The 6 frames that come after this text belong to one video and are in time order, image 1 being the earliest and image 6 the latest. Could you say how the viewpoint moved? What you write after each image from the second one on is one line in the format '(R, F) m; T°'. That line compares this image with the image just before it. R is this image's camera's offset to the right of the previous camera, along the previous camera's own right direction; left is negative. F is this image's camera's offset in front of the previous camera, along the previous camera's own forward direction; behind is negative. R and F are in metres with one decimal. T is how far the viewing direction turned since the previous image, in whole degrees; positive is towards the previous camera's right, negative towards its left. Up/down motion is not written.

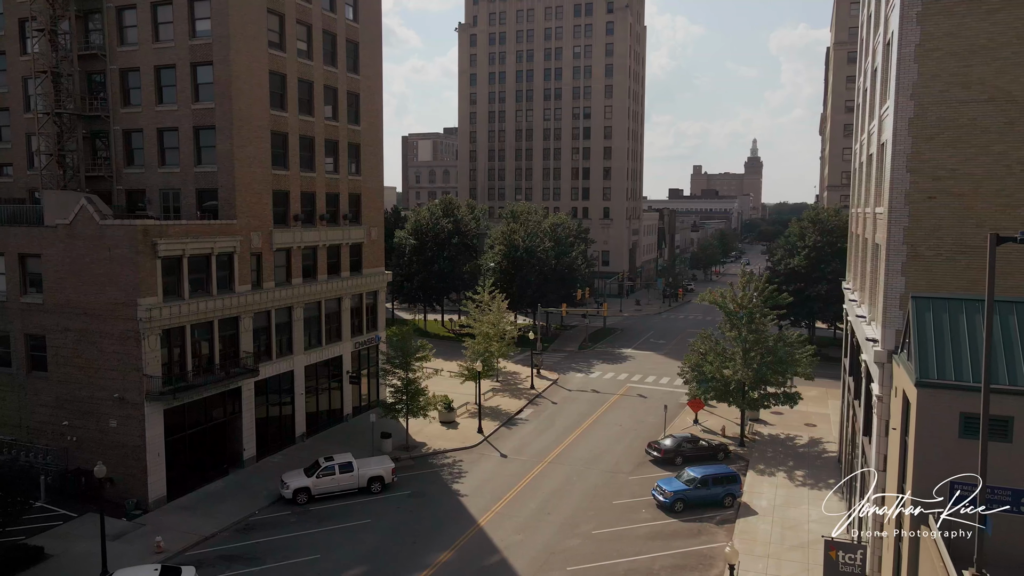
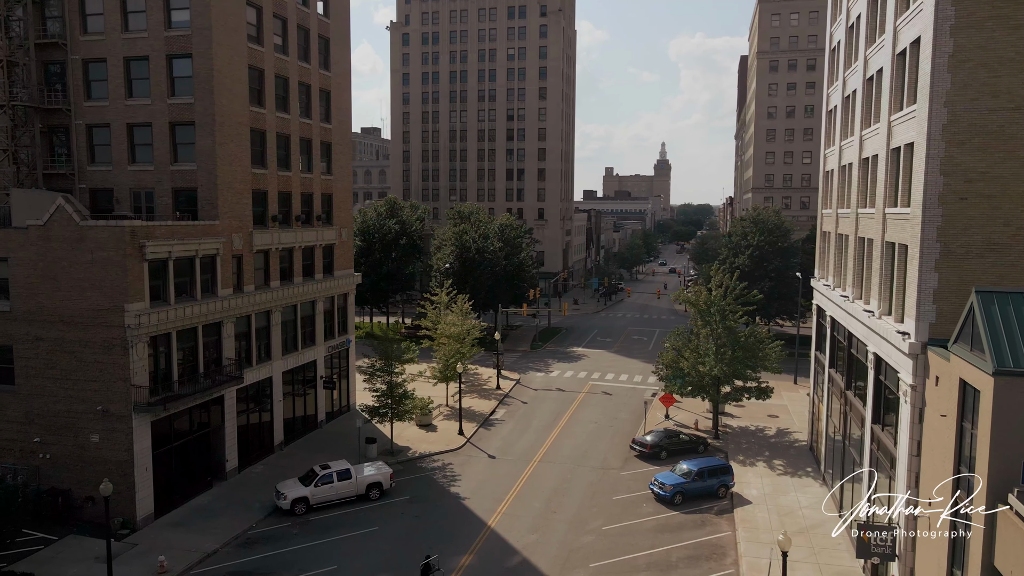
(-3.4, +0.2) m; +7°
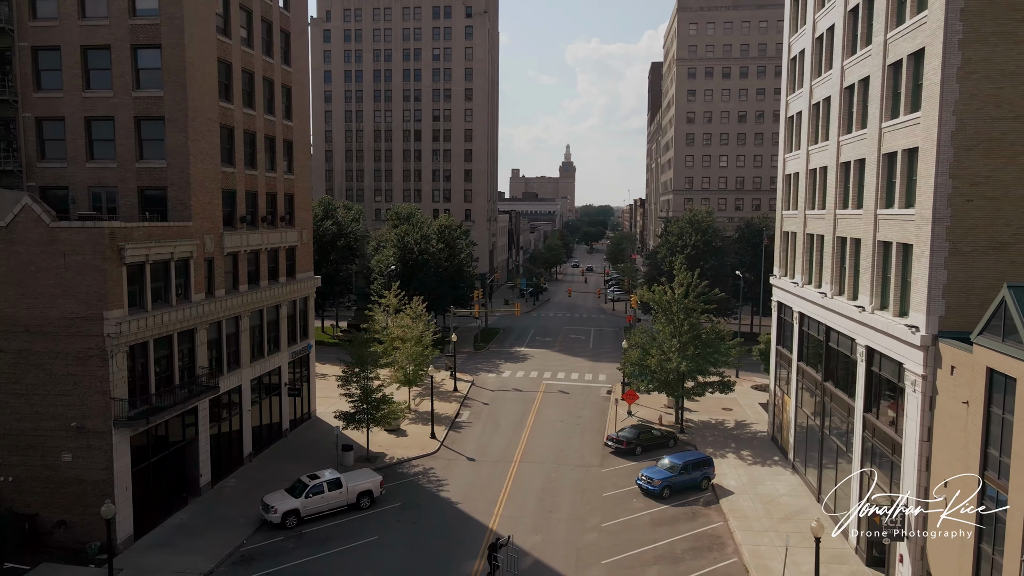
(-3.4, +0.3) m; +7°
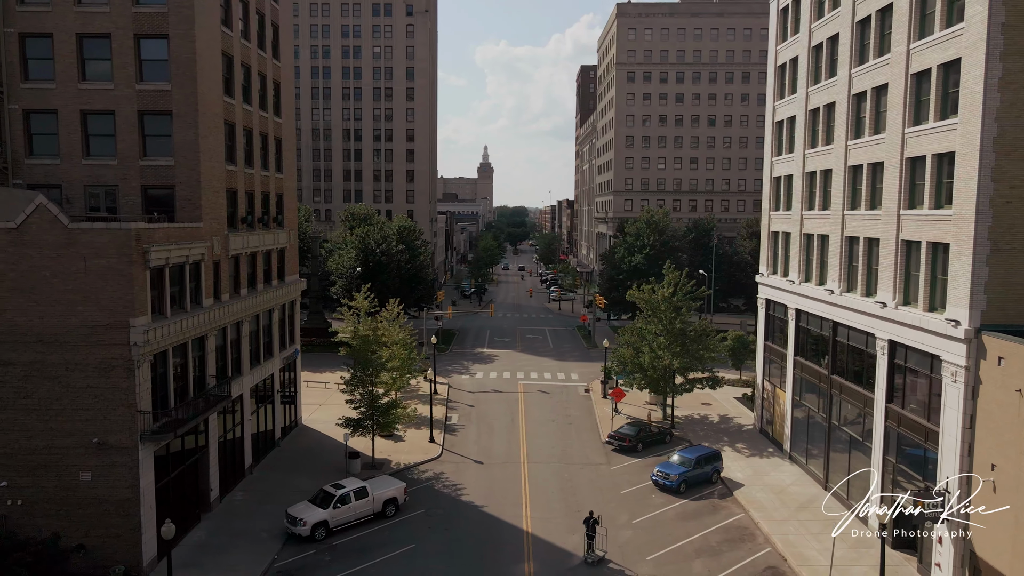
(-4.2, +0.3) m; +6°
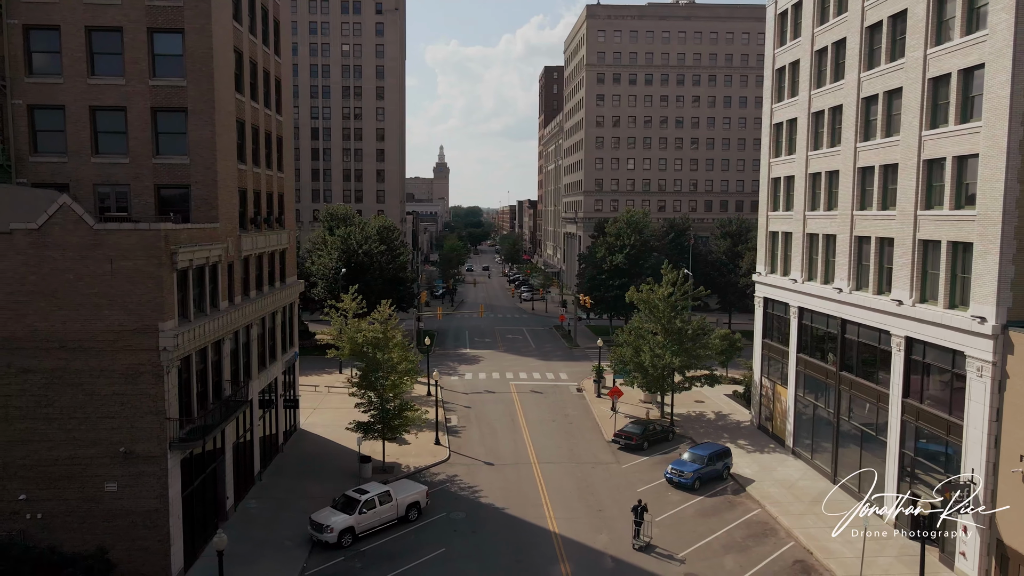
(-2.5, +0.2) m; +3°
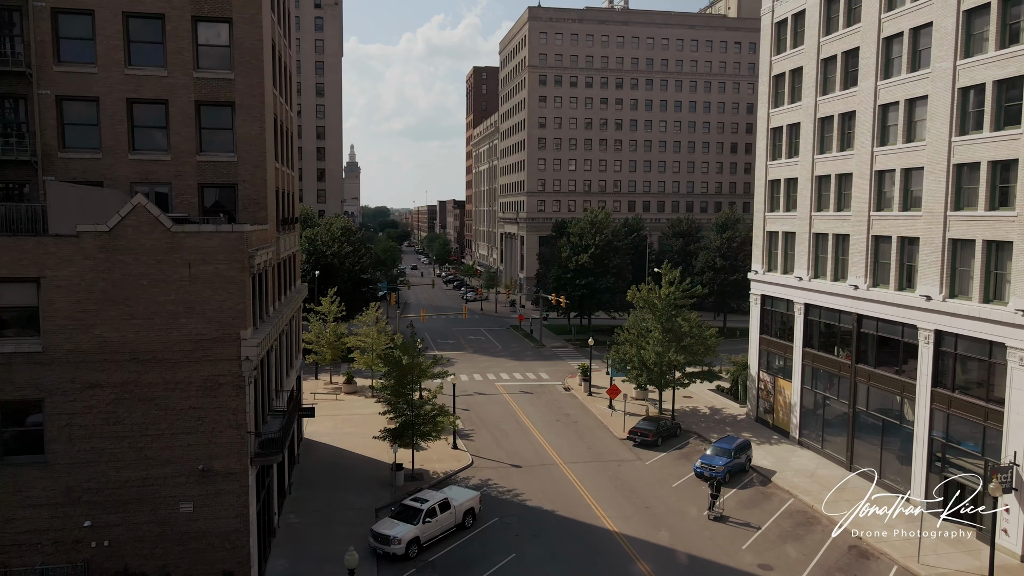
(-5.3, +0.4) m; +7°
